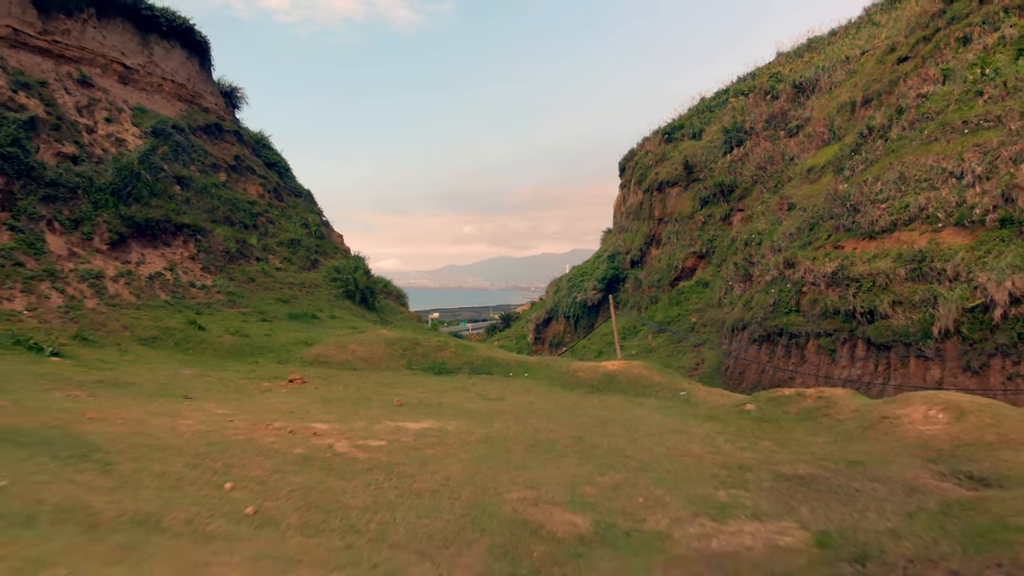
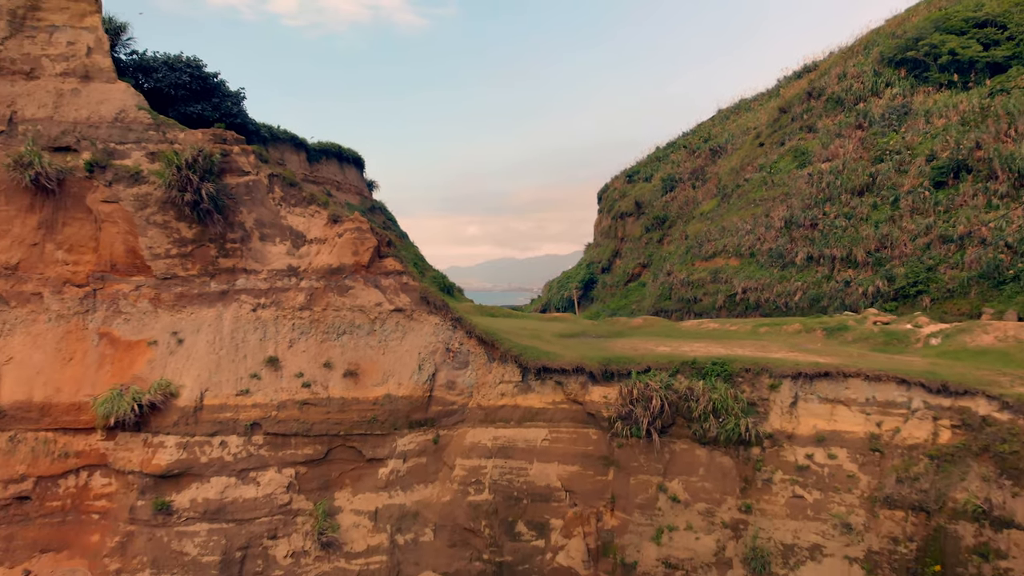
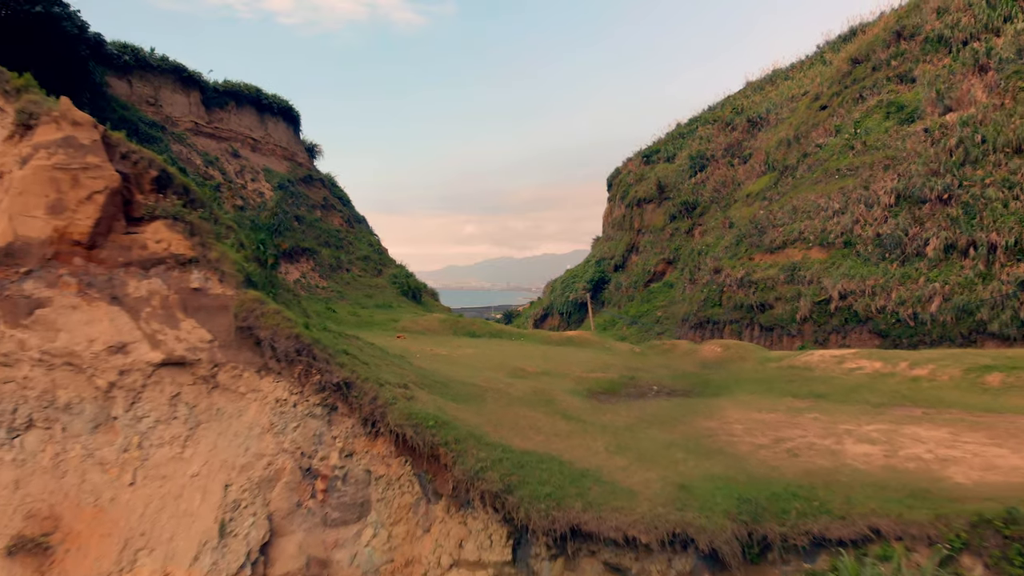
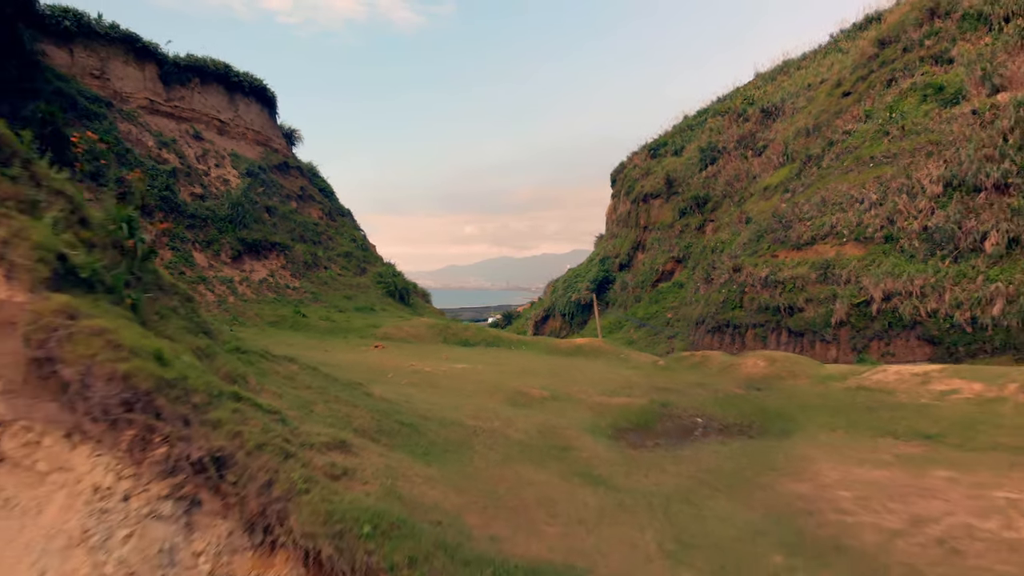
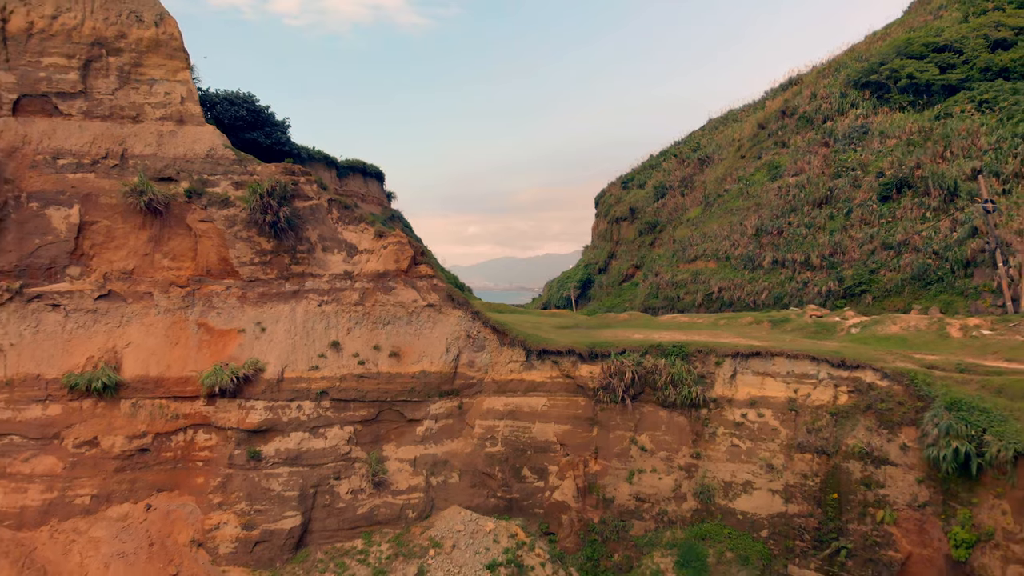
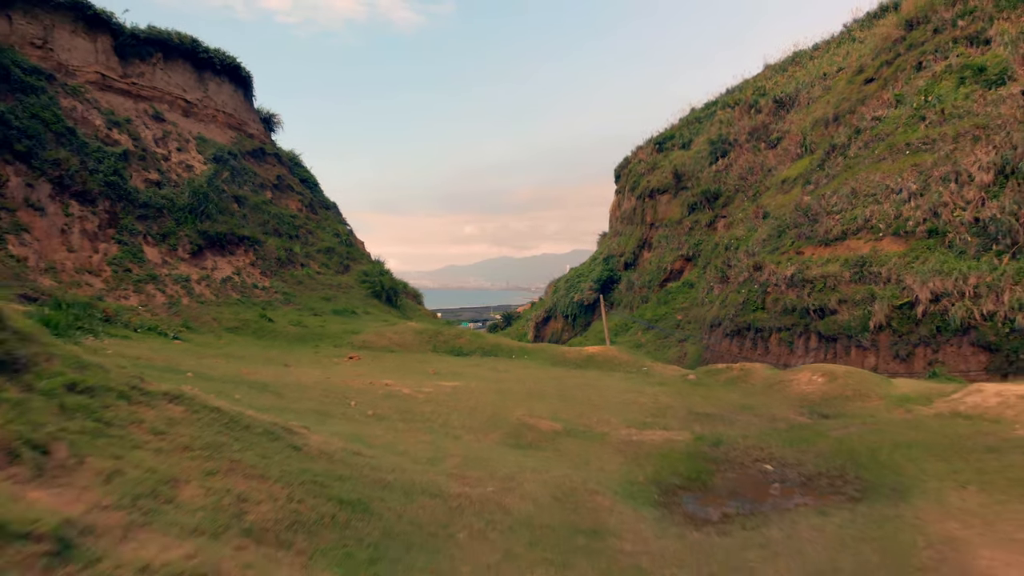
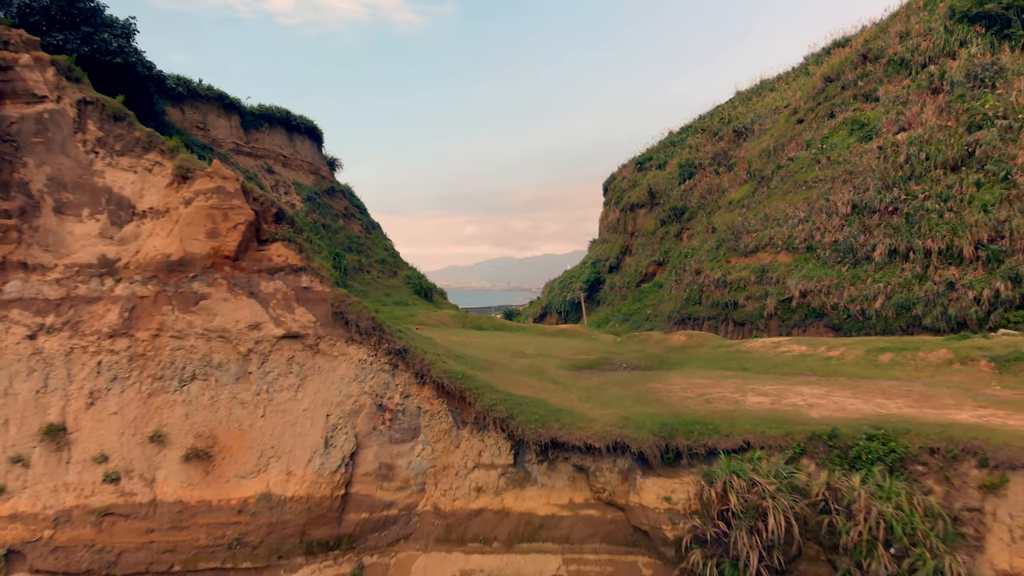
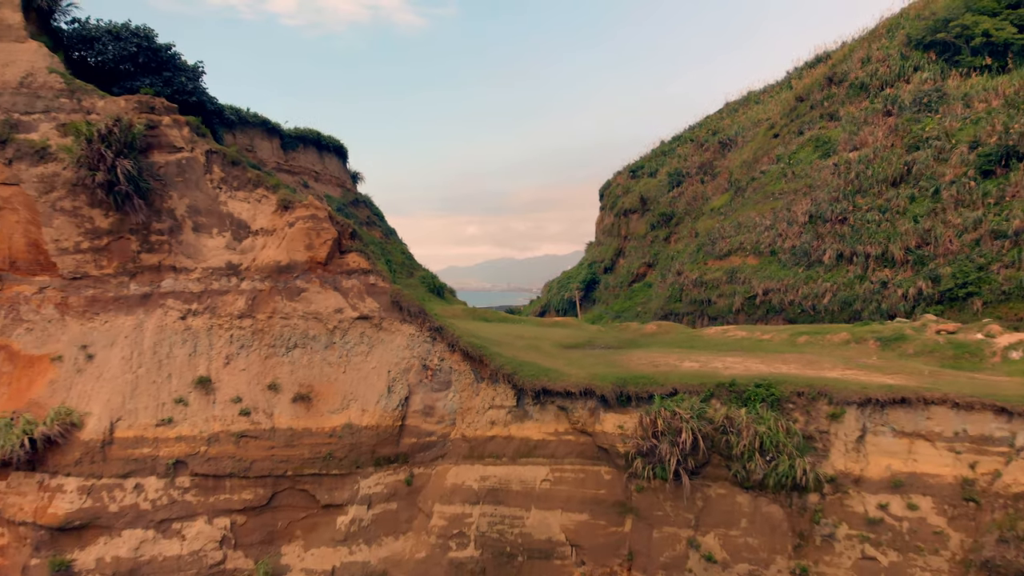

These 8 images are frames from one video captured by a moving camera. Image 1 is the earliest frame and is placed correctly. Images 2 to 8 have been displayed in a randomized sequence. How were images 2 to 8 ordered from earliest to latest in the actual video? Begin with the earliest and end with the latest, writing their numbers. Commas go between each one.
6, 4, 3, 7, 8, 2, 5
